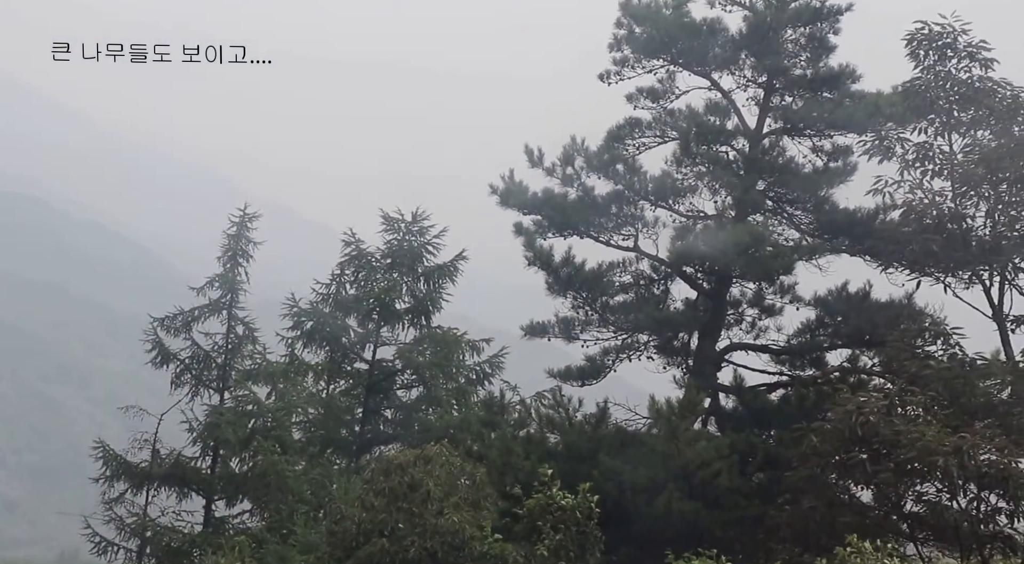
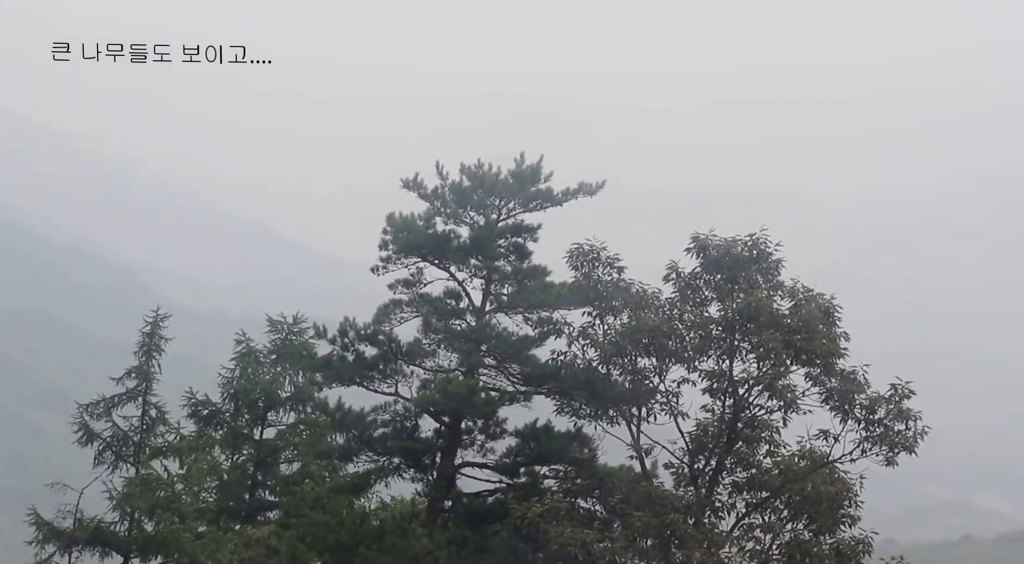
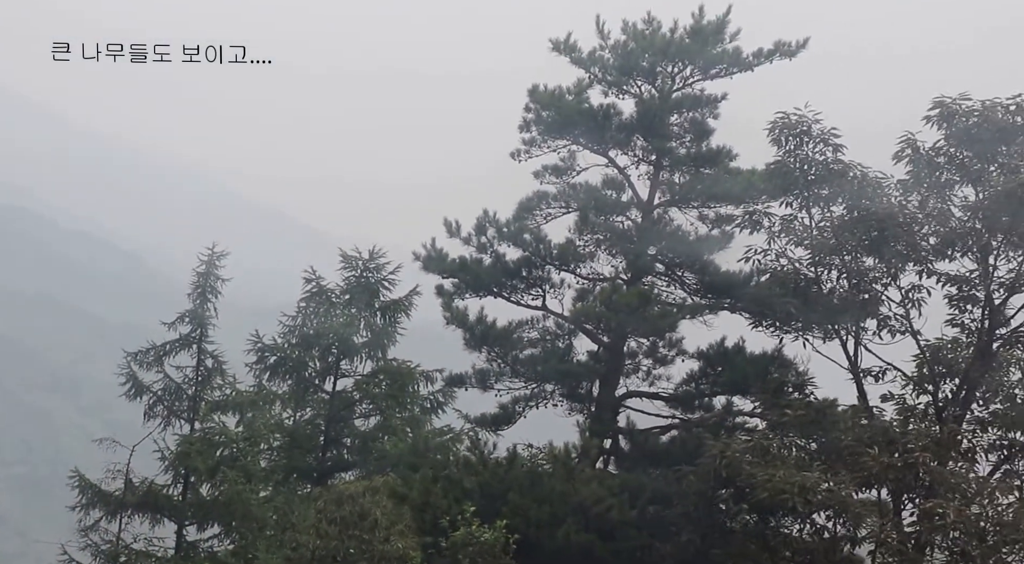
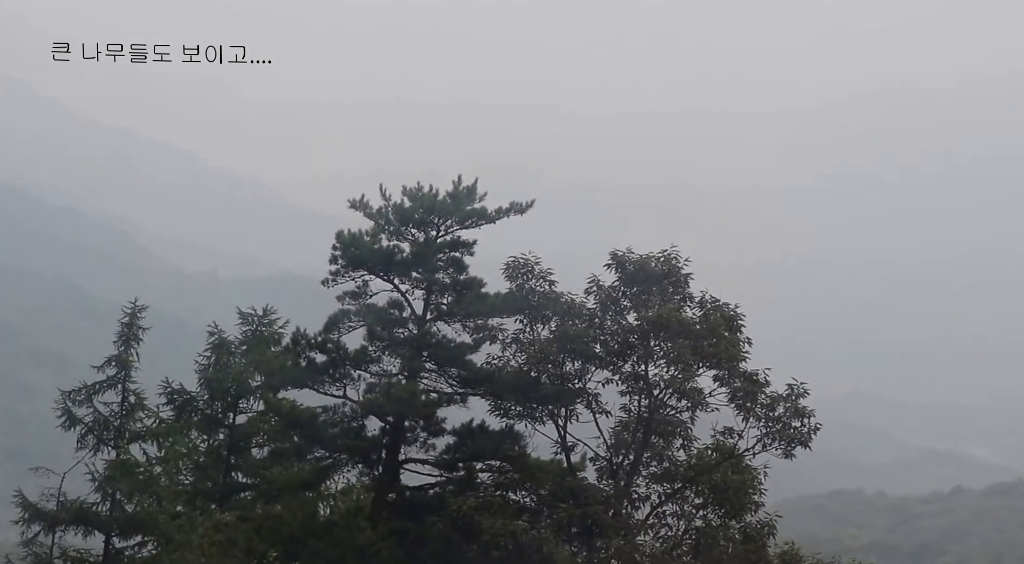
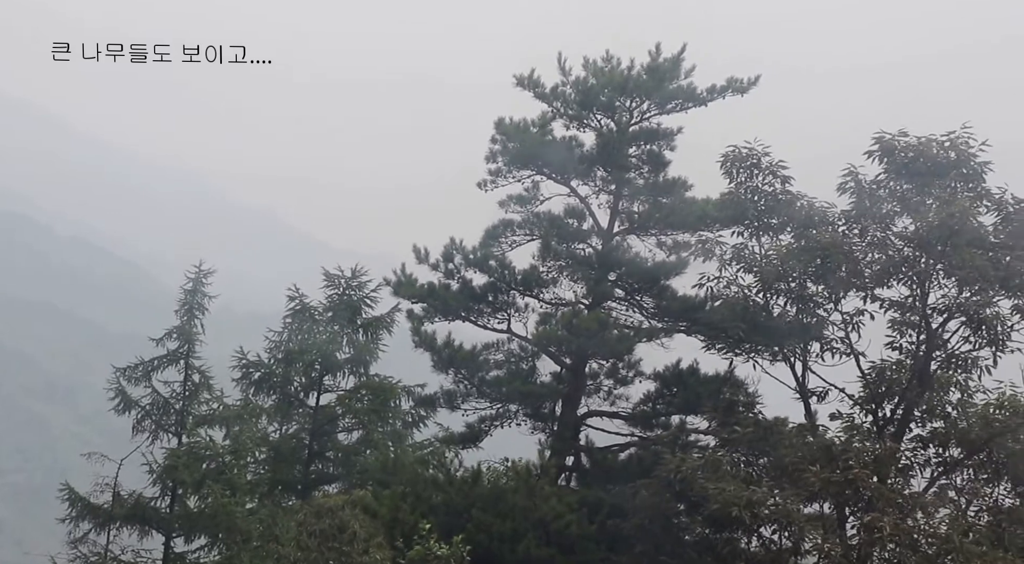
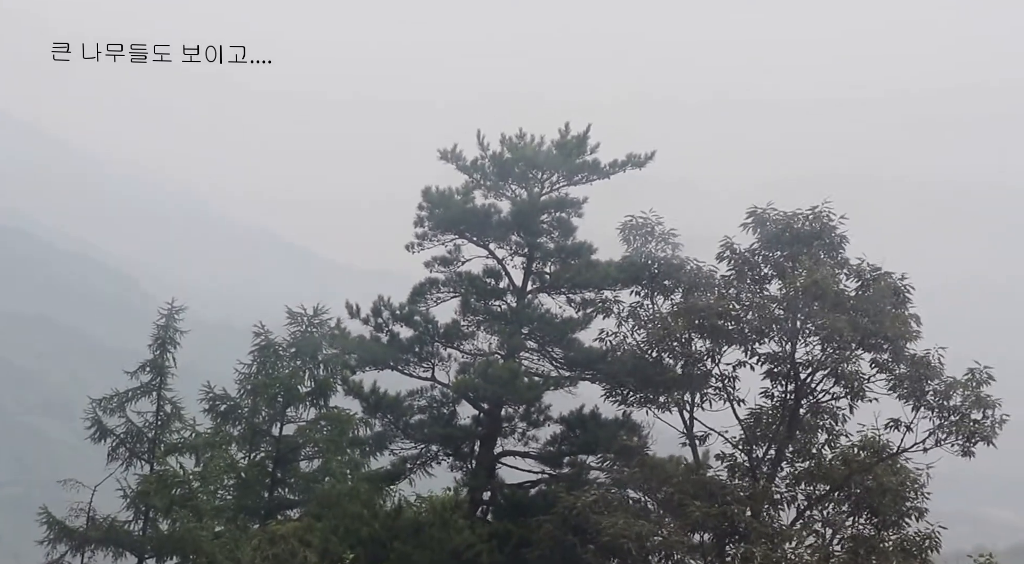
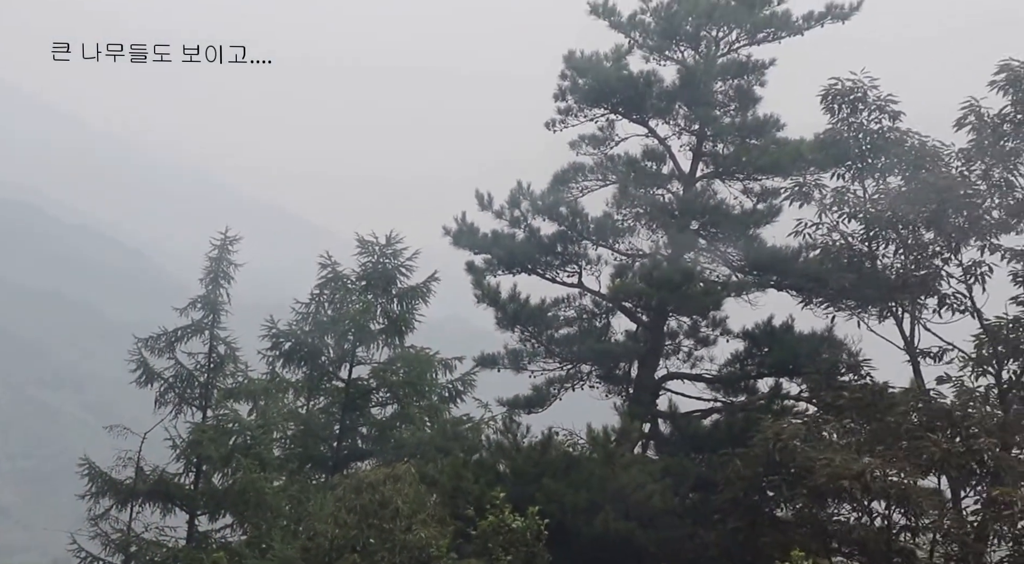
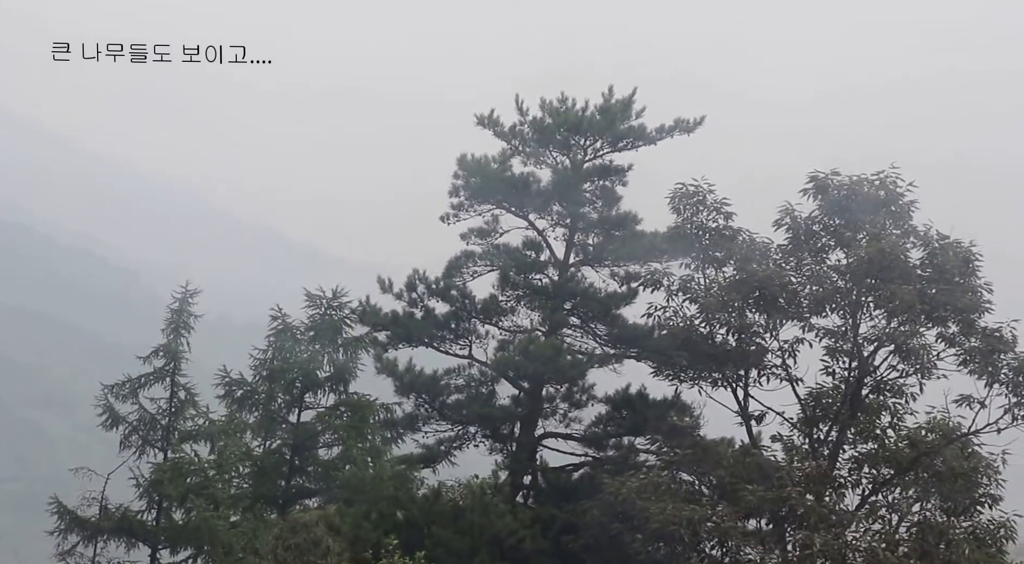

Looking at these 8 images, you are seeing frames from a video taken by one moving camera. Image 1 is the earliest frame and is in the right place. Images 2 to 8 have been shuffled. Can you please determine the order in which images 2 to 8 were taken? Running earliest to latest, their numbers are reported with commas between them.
7, 3, 5, 8, 6, 2, 4
